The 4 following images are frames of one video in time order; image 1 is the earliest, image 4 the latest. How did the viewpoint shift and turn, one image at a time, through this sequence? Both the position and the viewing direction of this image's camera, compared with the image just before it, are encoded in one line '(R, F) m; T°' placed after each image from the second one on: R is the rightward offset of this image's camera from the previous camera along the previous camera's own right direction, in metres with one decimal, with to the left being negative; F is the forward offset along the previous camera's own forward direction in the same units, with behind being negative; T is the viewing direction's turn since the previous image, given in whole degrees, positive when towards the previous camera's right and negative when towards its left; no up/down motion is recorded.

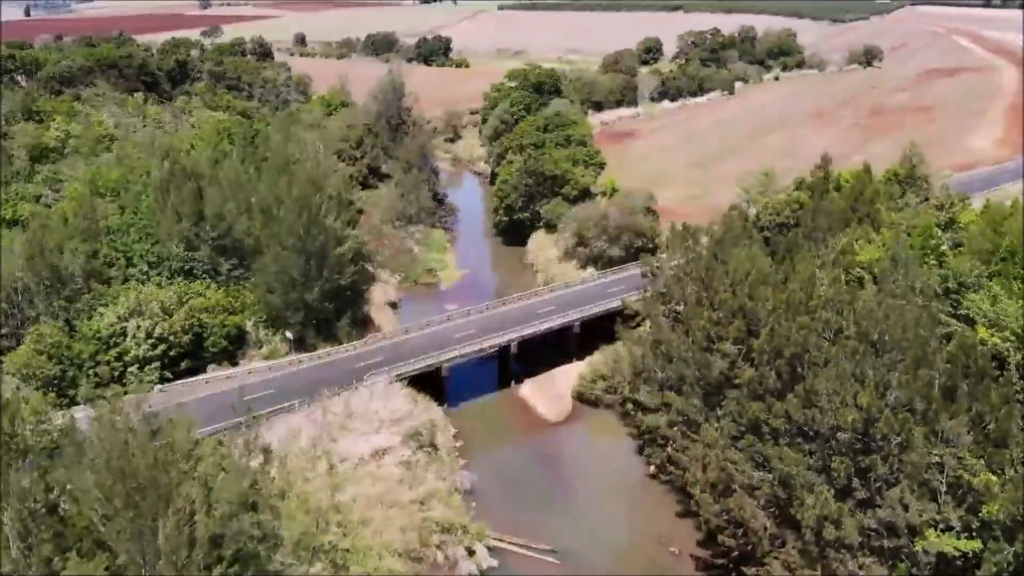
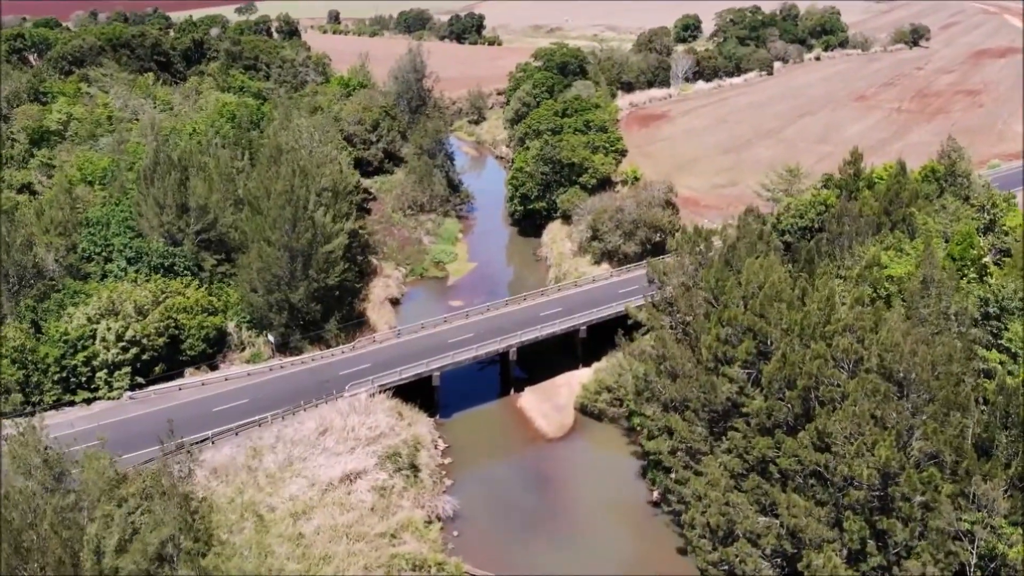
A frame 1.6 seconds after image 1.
(+1.8, +3.4) m; -2°
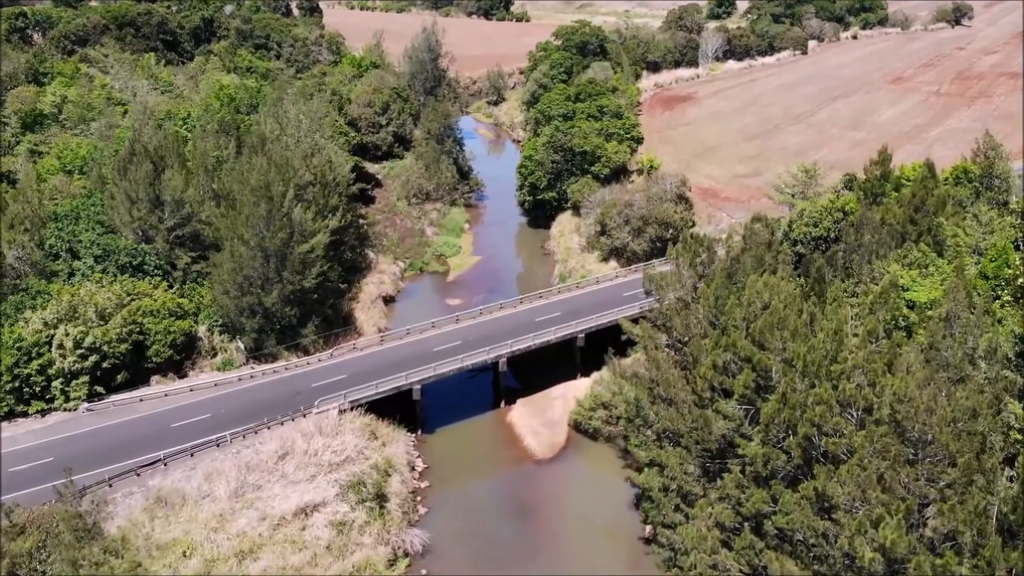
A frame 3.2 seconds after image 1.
(+1.8, +3.3) m; -2°
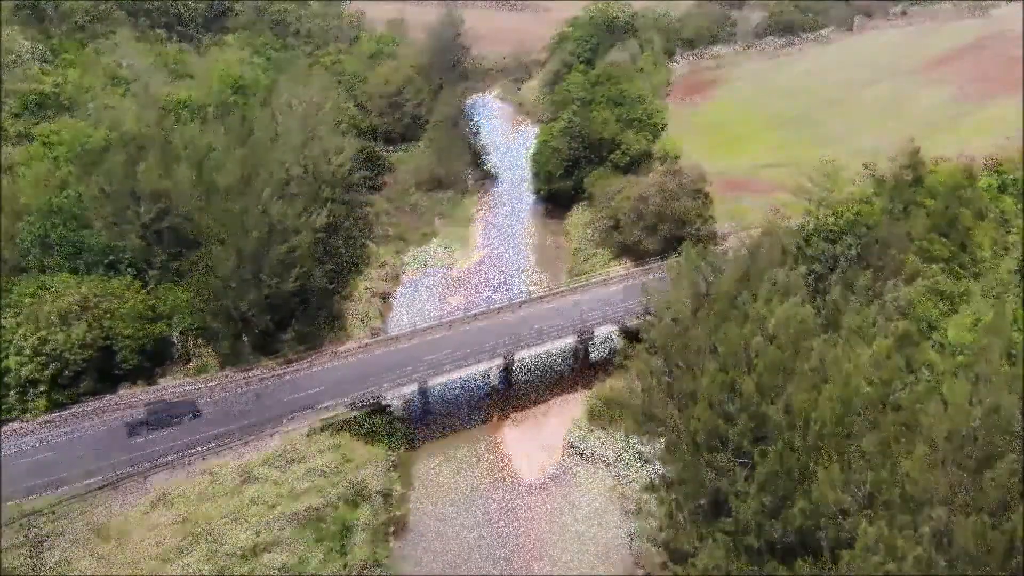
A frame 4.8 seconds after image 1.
(+0.4, +1.0) m; -1°
